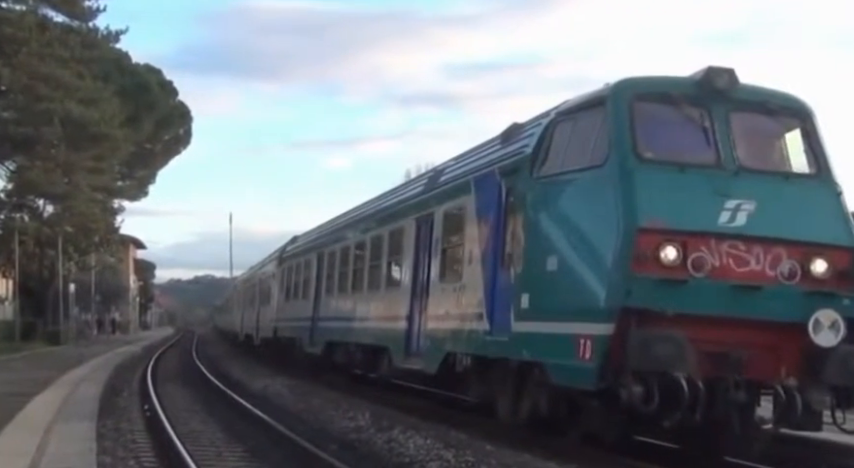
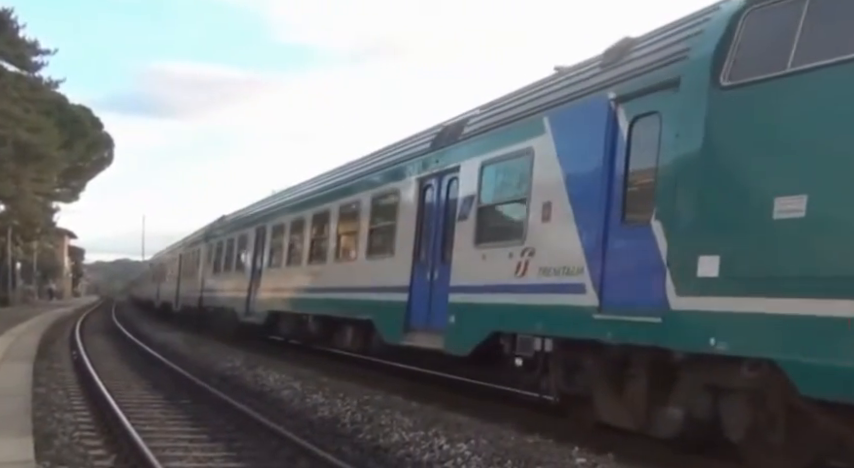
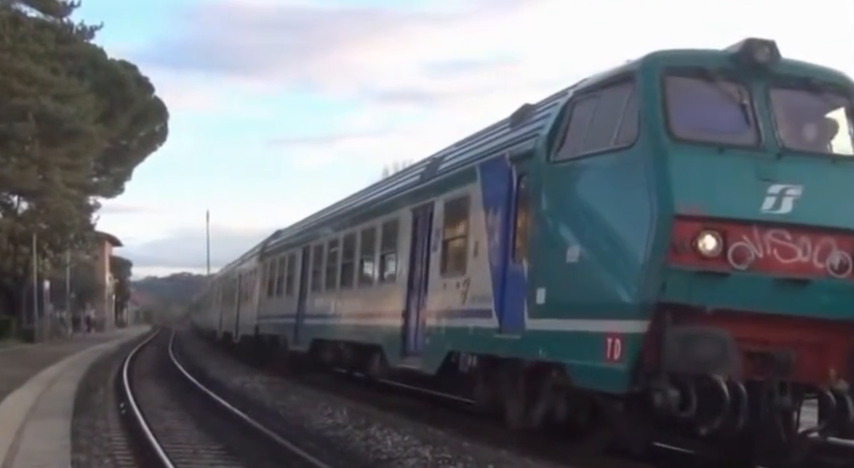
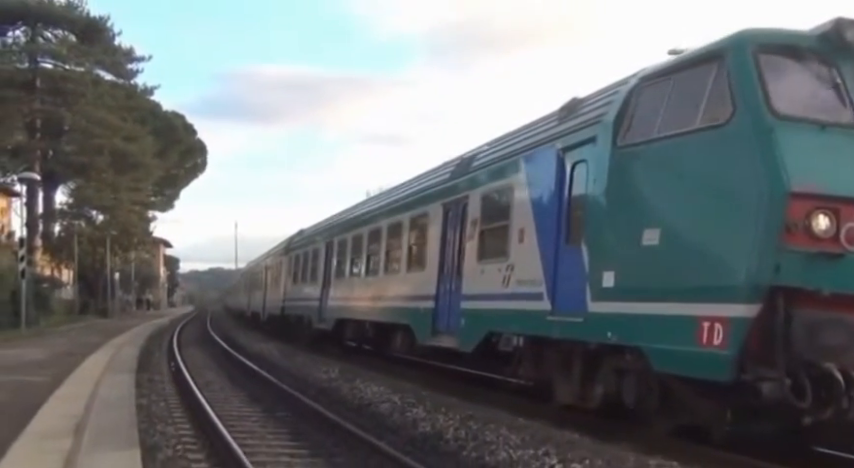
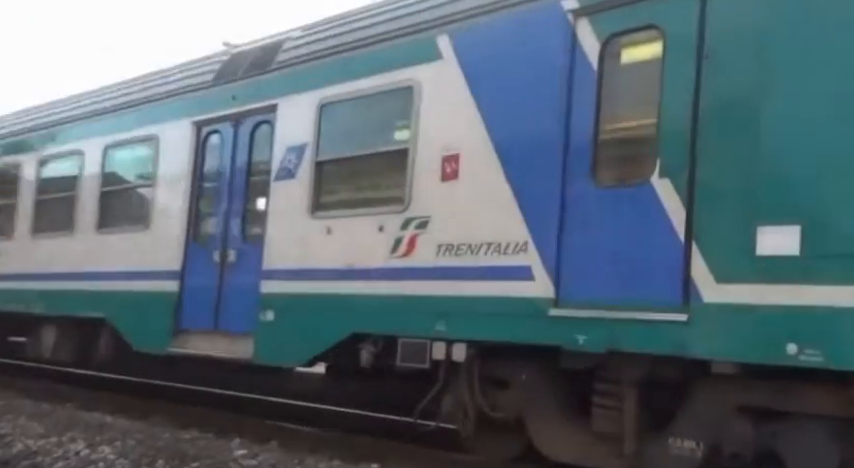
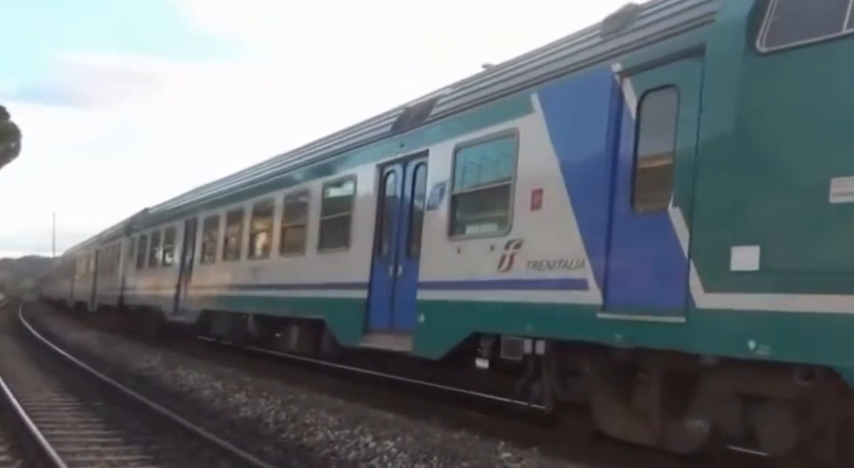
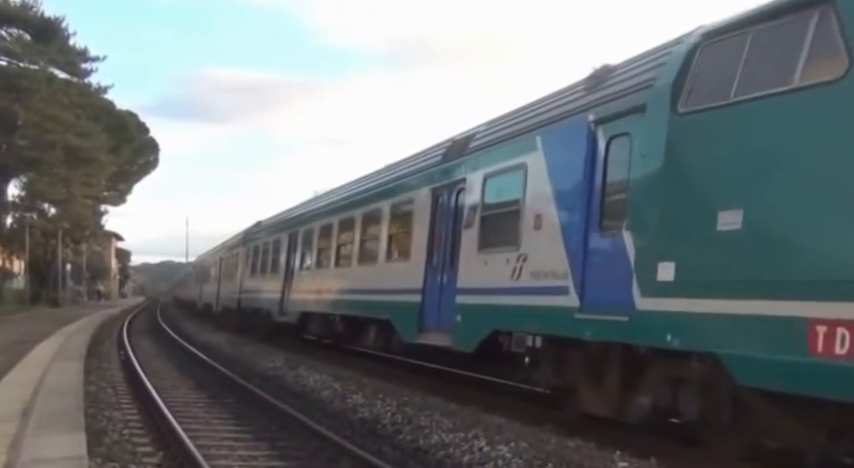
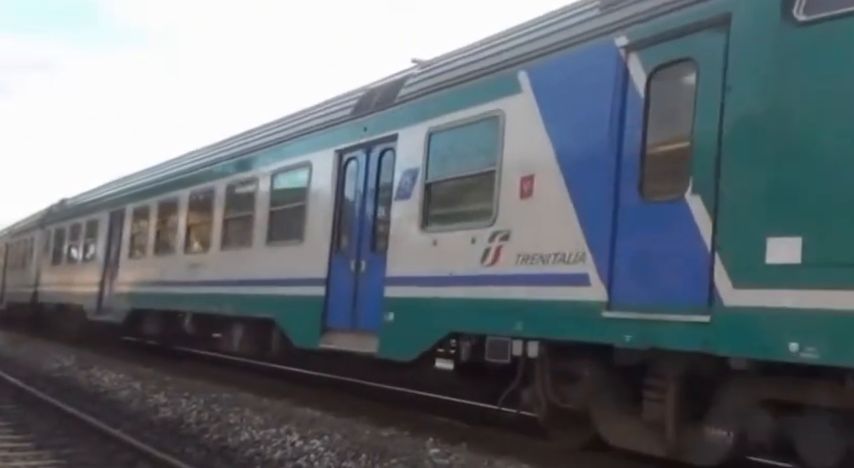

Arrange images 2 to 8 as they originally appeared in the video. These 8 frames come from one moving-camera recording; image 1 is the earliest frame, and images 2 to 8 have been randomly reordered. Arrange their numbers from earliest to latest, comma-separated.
3, 4, 7, 2, 6, 8, 5
